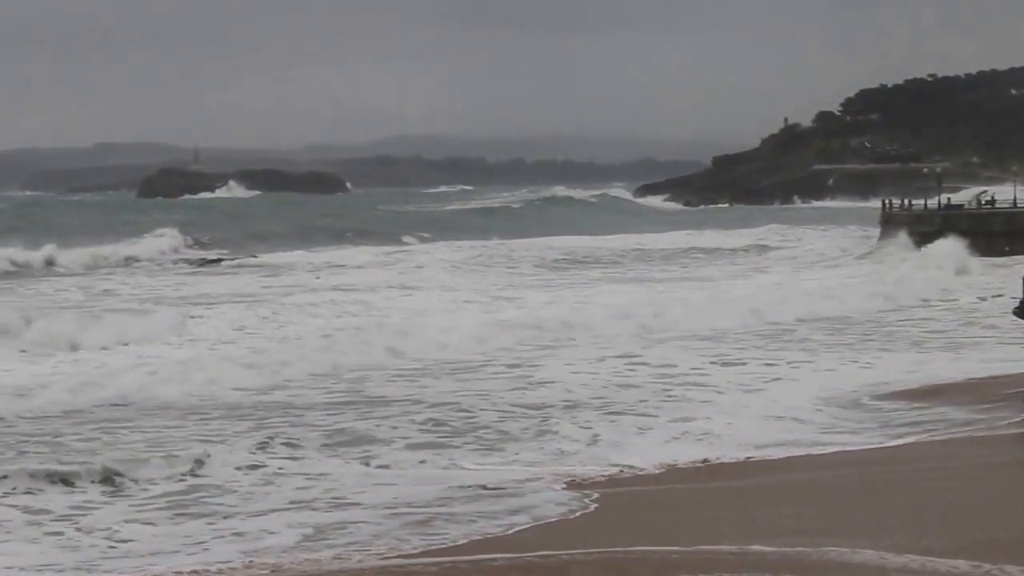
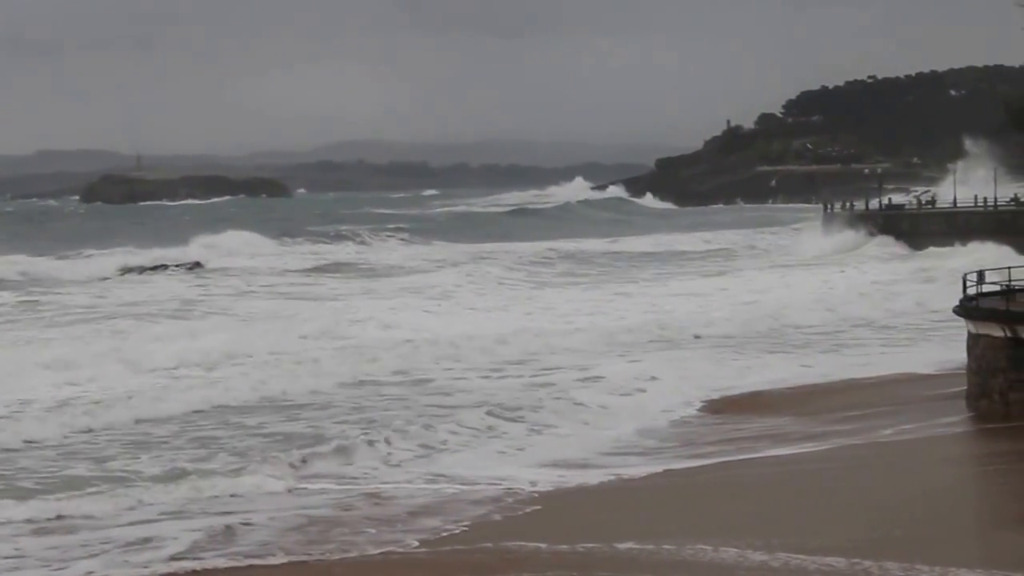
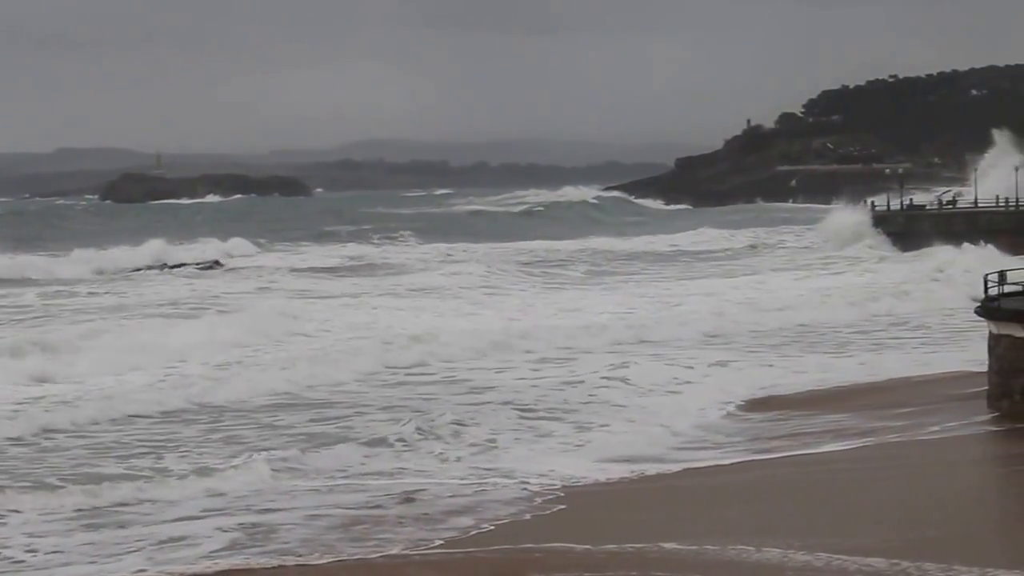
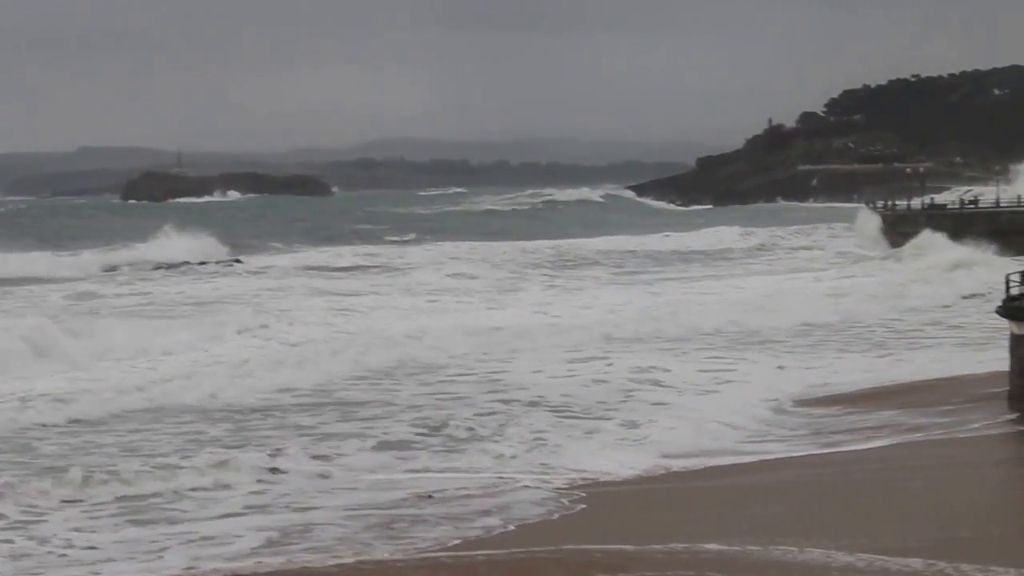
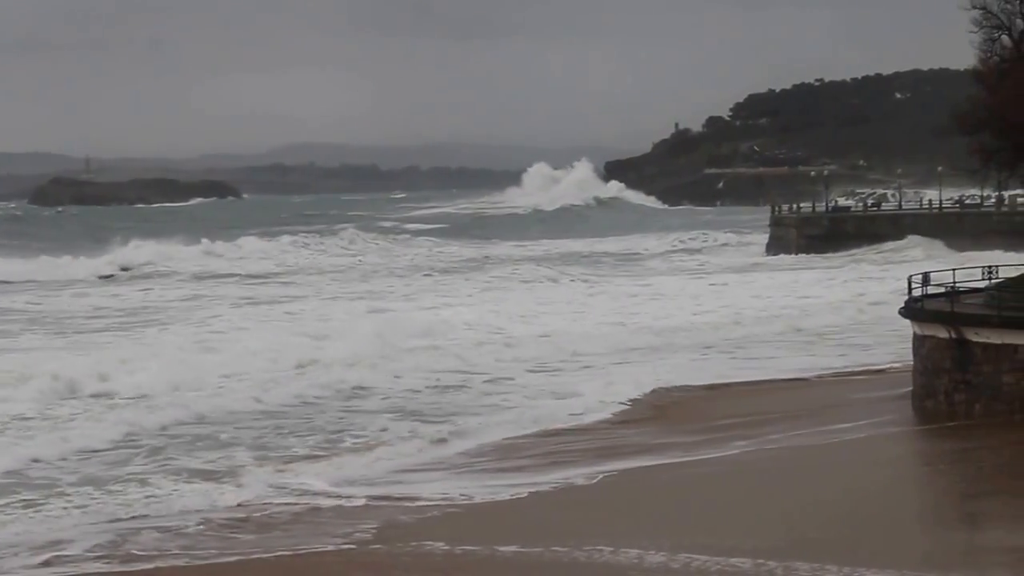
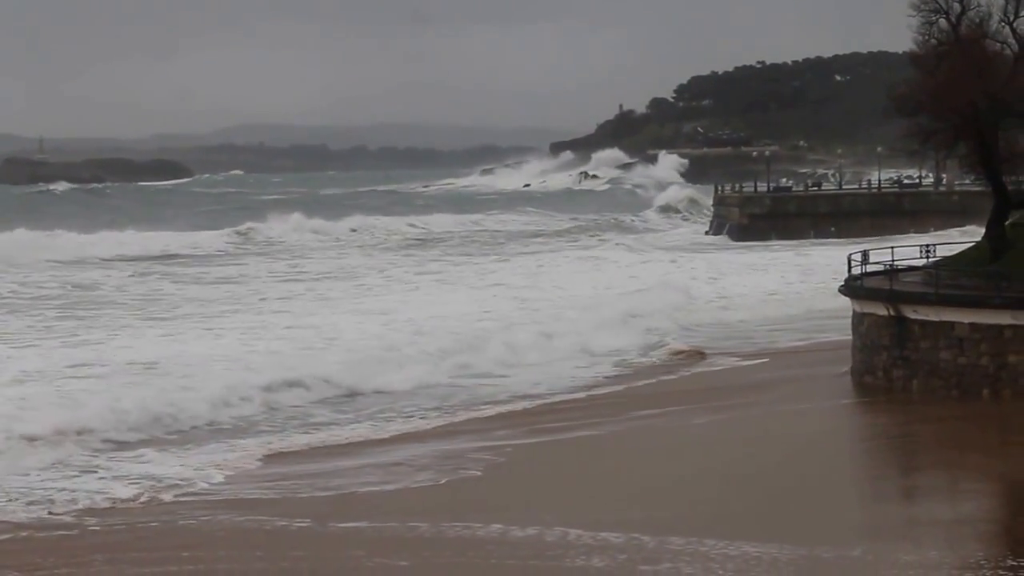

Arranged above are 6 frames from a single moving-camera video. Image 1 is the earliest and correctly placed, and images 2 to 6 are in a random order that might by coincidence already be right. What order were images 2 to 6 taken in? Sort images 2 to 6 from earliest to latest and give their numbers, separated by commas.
4, 3, 2, 5, 6
